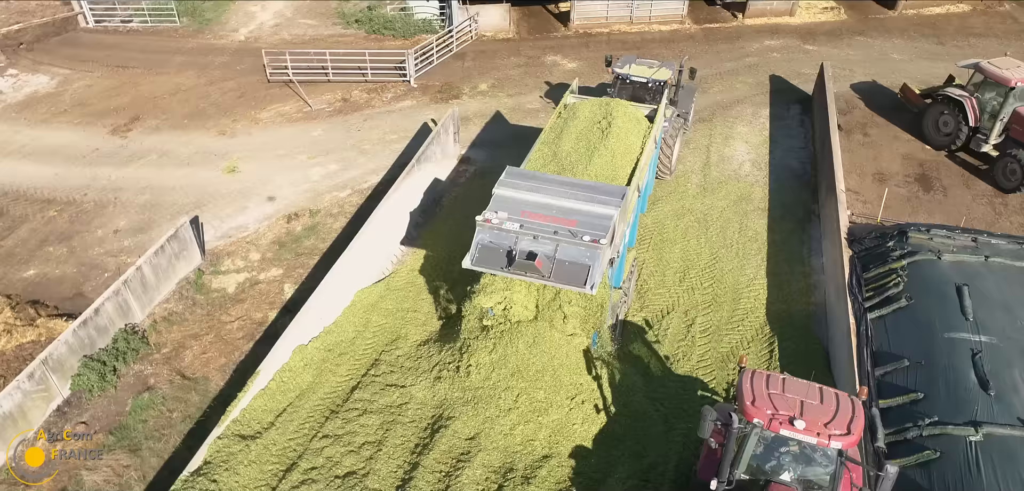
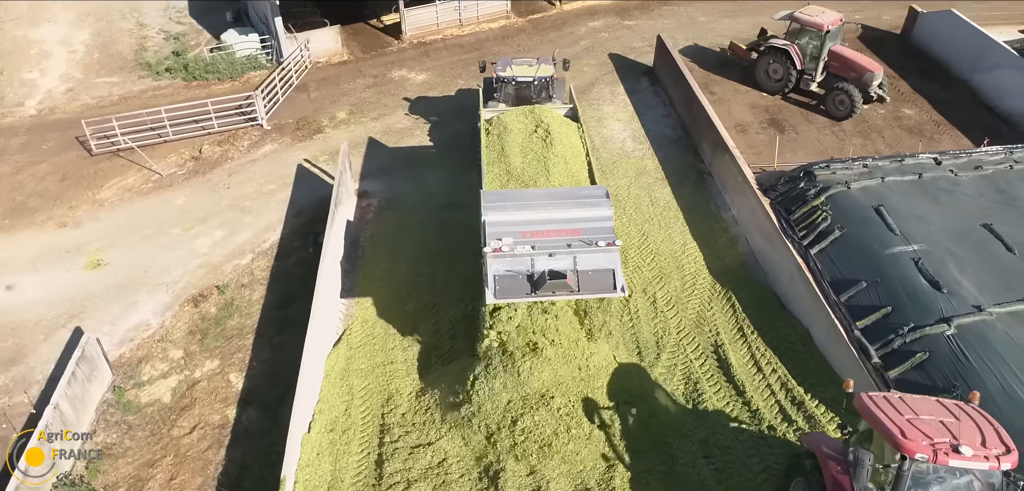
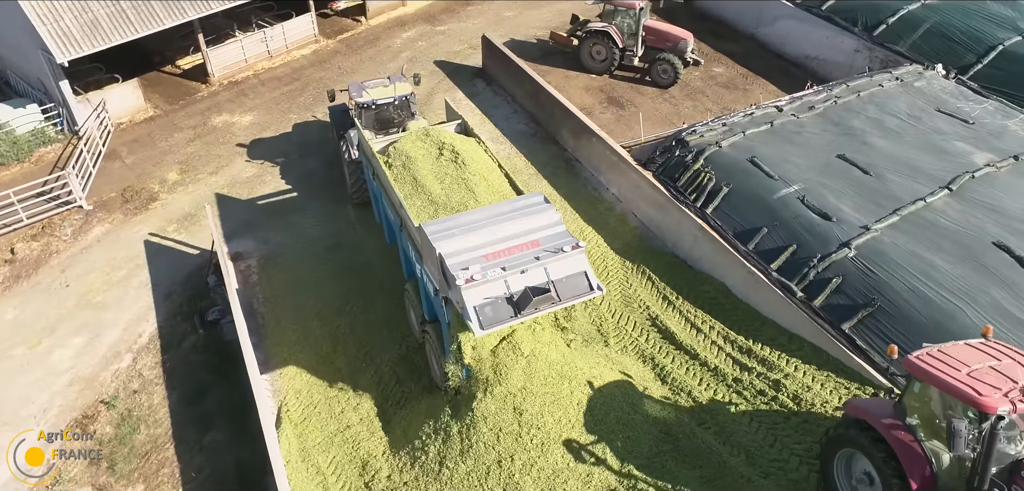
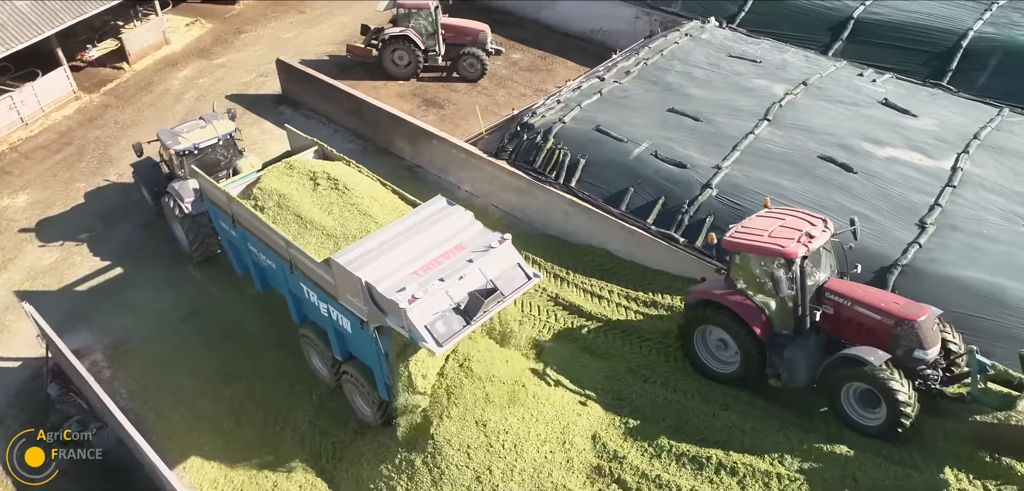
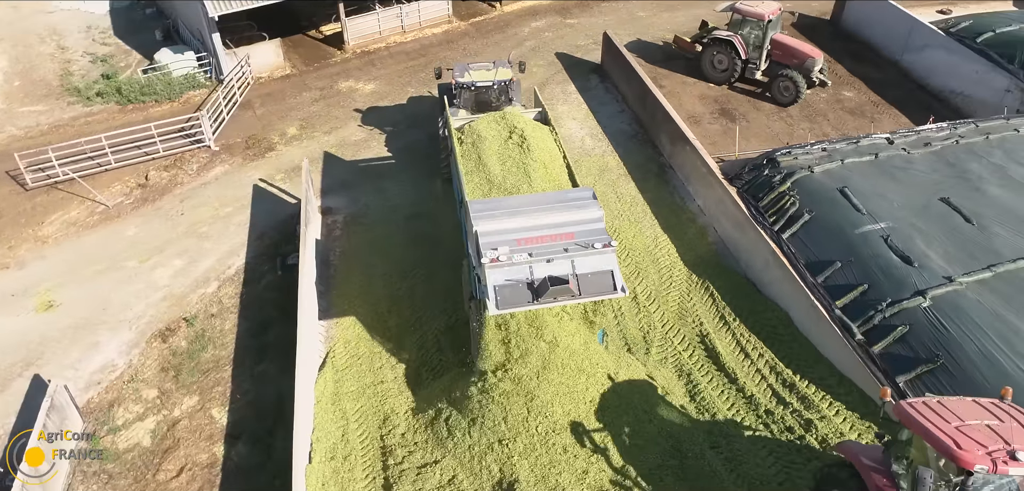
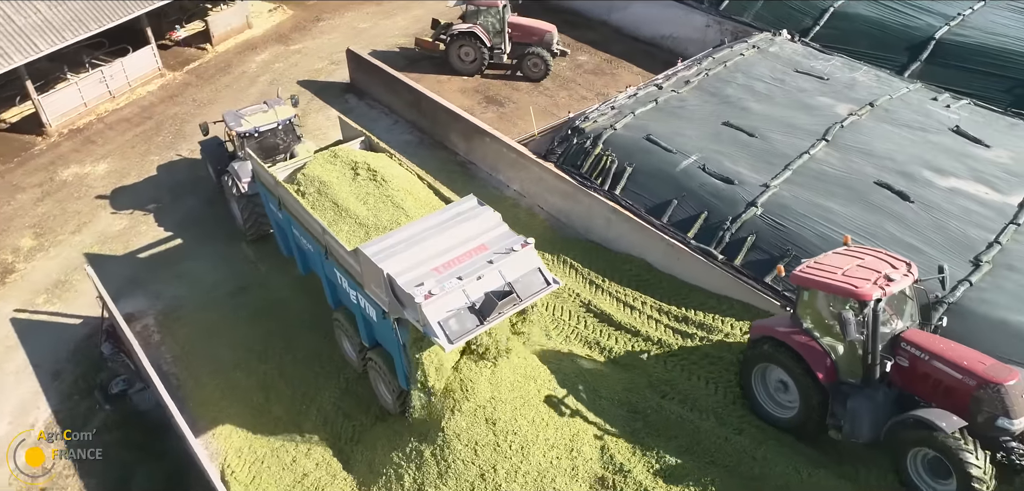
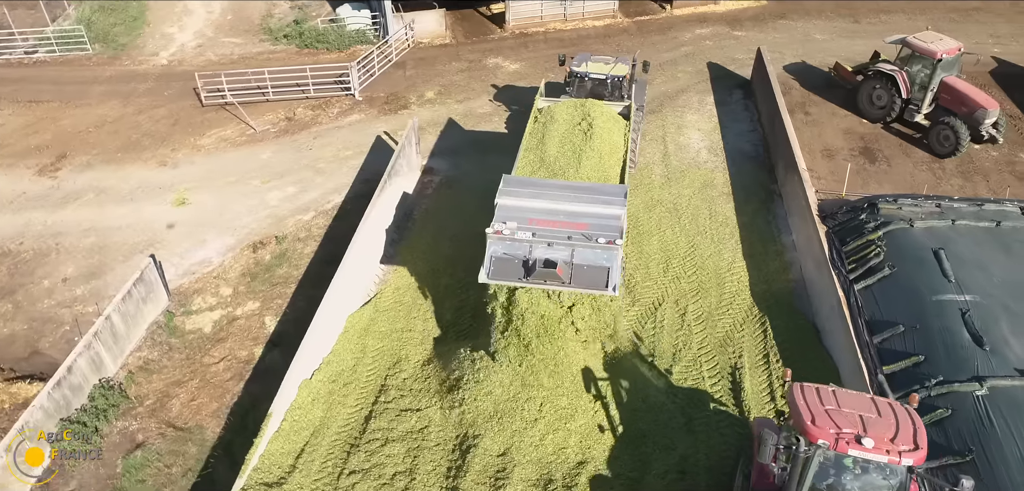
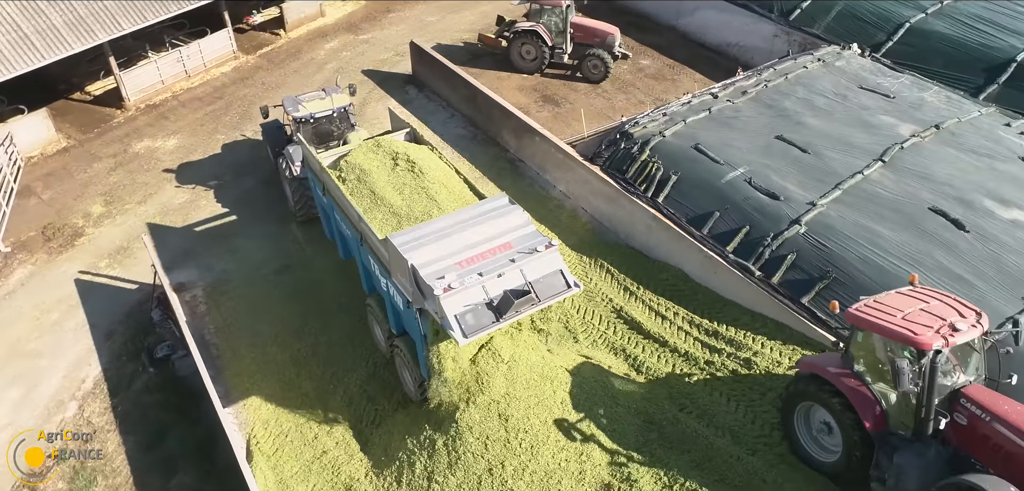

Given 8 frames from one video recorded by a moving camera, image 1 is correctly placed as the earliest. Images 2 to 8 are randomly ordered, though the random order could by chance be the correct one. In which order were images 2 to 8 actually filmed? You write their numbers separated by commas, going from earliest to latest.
7, 2, 5, 3, 8, 6, 4
